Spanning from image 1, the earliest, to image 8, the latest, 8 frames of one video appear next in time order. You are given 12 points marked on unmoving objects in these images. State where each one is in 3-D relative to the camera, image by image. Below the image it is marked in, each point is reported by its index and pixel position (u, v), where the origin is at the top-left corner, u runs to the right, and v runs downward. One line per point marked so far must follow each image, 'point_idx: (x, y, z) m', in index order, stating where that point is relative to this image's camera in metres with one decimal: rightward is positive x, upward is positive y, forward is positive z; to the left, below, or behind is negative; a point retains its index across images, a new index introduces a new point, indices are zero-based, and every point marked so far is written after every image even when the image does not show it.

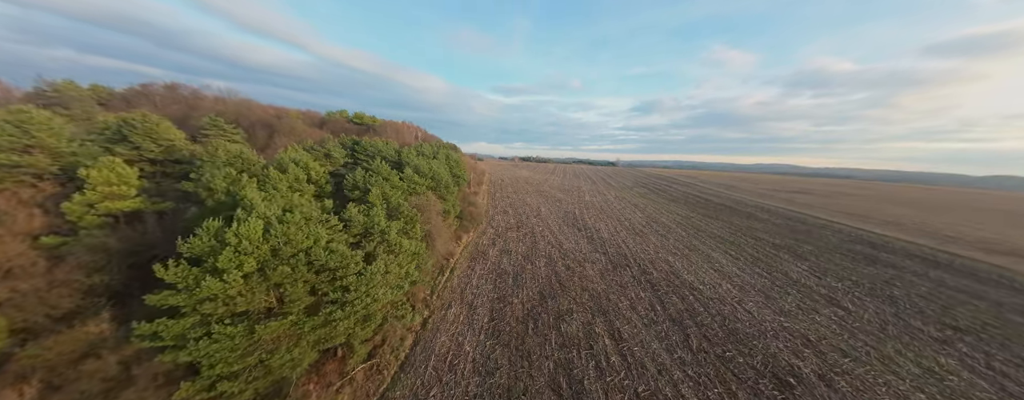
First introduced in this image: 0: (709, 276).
0: (+14.6, -5.6, +19.9) m
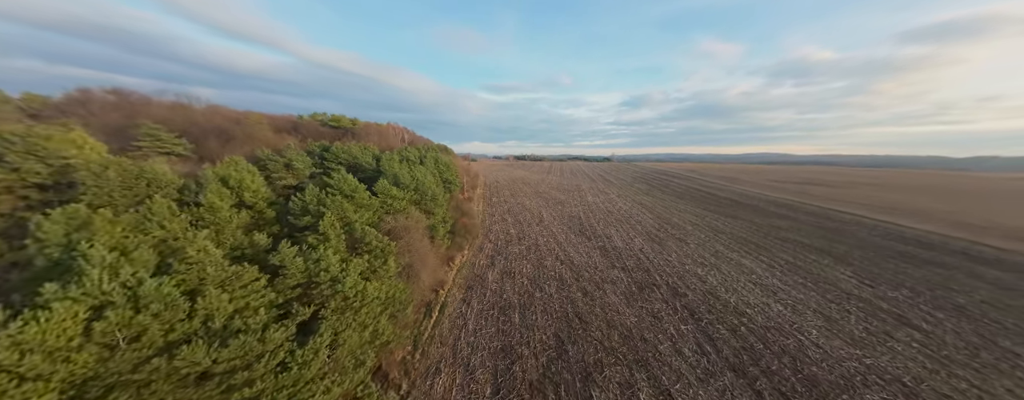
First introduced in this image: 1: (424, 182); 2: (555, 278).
0: (+14.9, -5.7, +16.7) m
1: (-6.4, +1.3, +19.3) m
2: (+2.7, -4.9, +16.9) m
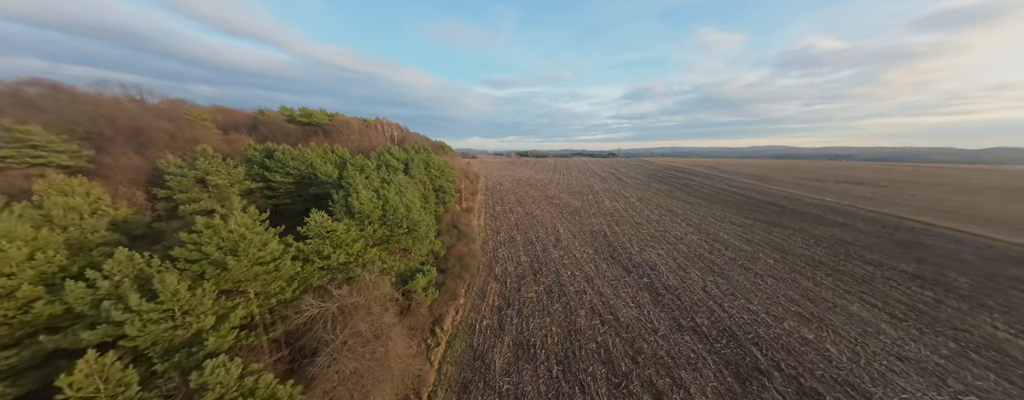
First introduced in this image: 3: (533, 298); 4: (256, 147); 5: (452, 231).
0: (+15.7, -7.1, +10.6) m
1: (-5.6, -0.2, +13.2) m
2: (+3.5, -6.3, +10.9) m
3: (+1.1, -5.3, +14.1) m
4: (-17.2, +3.6, +18.1) m
5: (-4.4, -2.3, +20.0) m
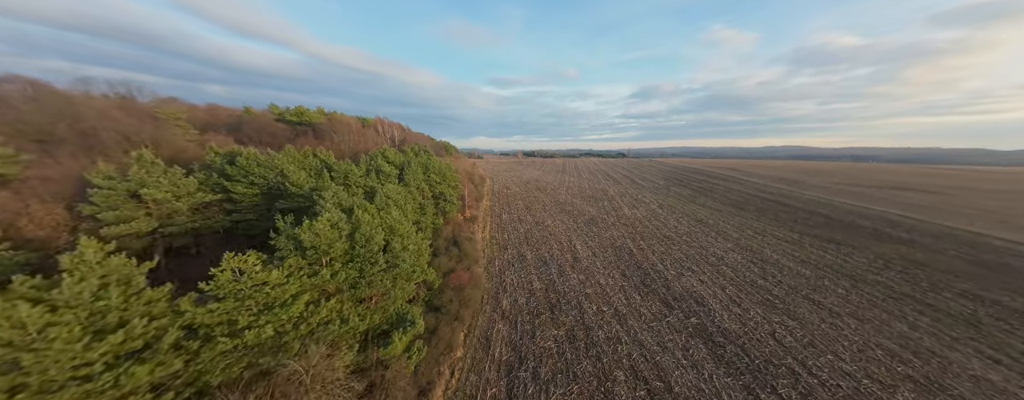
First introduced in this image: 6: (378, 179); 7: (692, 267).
0: (+16.1, -8.0, +7.0) m
1: (-5.0, -1.0, +10.1) m
2: (+3.9, -7.2, +7.6) m
3: (+1.7, -6.2, +10.8) m
4: (-16.5, +2.8, +15.3) m
5: (-3.7, -3.1, +16.9) m
6: (-8.5, +1.4, +17.3) m
7: (+12.2, -4.6, +18.2) m
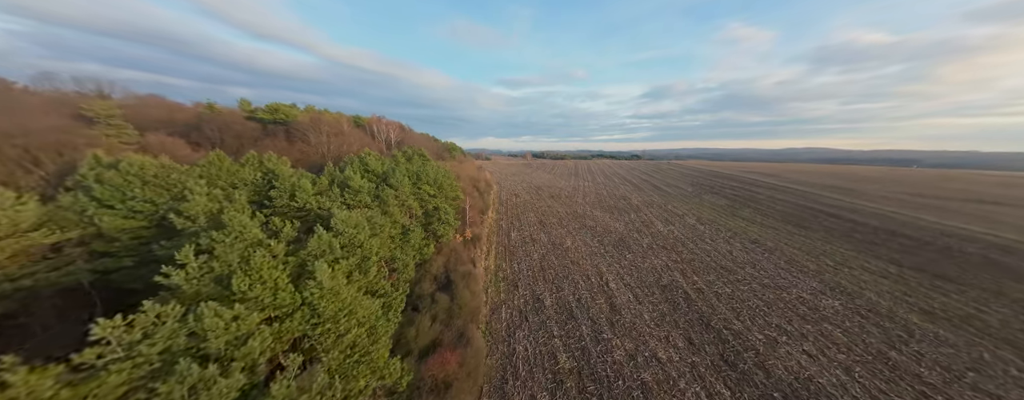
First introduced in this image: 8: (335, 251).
0: (+16.4, -9.5, +1.5) m
1: (-4.6, -2.2, +5.2) m
2: (+4.2, -8.5, +2.4) m
3: (+2.1, -7.5, +5.7) m
4: (-15.9, +1.7, +10.7) m
5: (-3.1, -4.4, +11.9) m
6: (-7.8, +0.2, +12.5) m
7: (+12.8, -6.0, +12.8) m
8: (-5.5, -1.5, +8.5) m
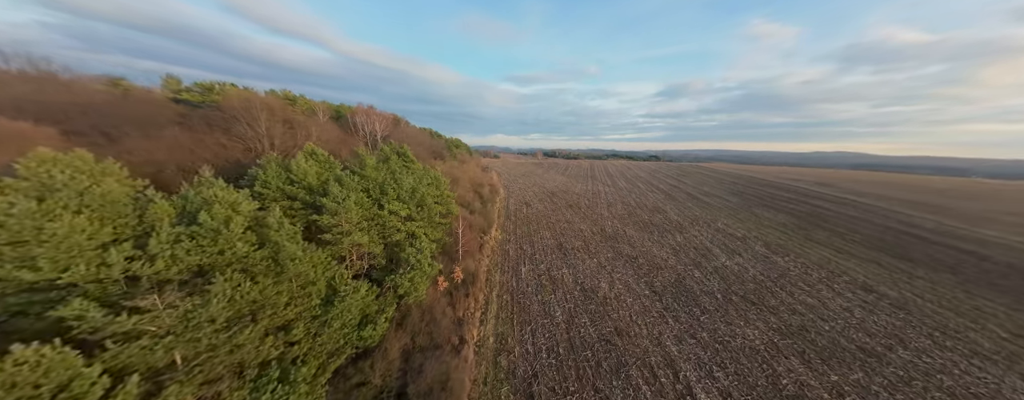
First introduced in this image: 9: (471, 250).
0: (+16.2, -11.3, -5.4) m
1: (-4.5, -3.5, -1.1) m
2: (+4.1, -10.0, -4.1) m
3: (+2.1, -8.9, -0.7) m
4: (-15.5, +0.8, +4.7) m
5: (-2.8, -5.6, +5.6) m
6: (-7.4, -1.0, +6.2) m
7: (+13.1, -7.7, +6.0) m
8: (-5.2, -2.7, +2.2) m
9: (-2.4, -2.9, +15.6) m
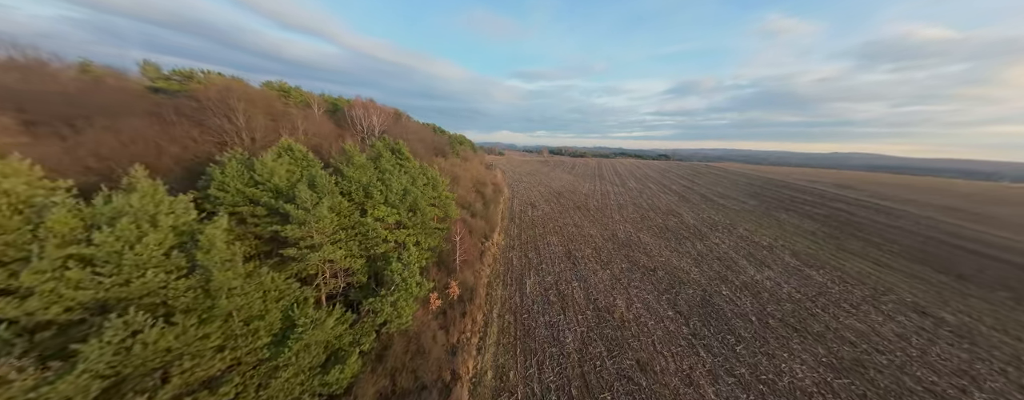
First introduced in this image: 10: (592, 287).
0: (+15.9, -12.0, -7.2) m
1: (-4.6, -3.9, -2.7) m
2: (+3.9, -10.5, -5.8) m
3: (+1.9, -9.3, -2.4) m
4: (-15.4, +0.7, +3.3) m
5: (-2.8, -5.9, +4.0) m
6: (-7.3, -1.2, +4.7) m
7: (+13.0, -8.2, +4.1) m
8: (-5.2, -3.0, +0.6) m
9: (-2.2, -3.1, +14.0) m
10: (+4.1, -4.8, +14.1) m
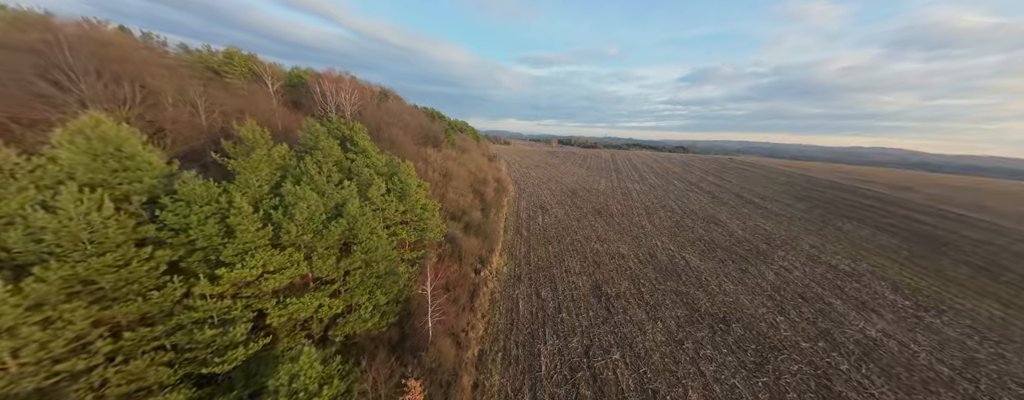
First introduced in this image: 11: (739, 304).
0: (+15.6, -13.9, -12.1) m
1: (-4.7, -5.2, -7.6) m
2: (+3.6, -12.1, -10.5) m
3: (+1.7, -10.8, -7.1) m
4: (-15.3, -0.2, -1.6) m
5: (-2.8, -7.0, -0.8) m
6: (-7.3, -2.1, -0.3) m
7: (+13.0, -9.6, -0.9) m
8: (-5.3, -4.1, -4.3) m
9: (-2.0, -3.7, +9.0) m
10: (+4.3, -5.6, +9.1) m
11: (+10.5, -5.0, +12.8) m
